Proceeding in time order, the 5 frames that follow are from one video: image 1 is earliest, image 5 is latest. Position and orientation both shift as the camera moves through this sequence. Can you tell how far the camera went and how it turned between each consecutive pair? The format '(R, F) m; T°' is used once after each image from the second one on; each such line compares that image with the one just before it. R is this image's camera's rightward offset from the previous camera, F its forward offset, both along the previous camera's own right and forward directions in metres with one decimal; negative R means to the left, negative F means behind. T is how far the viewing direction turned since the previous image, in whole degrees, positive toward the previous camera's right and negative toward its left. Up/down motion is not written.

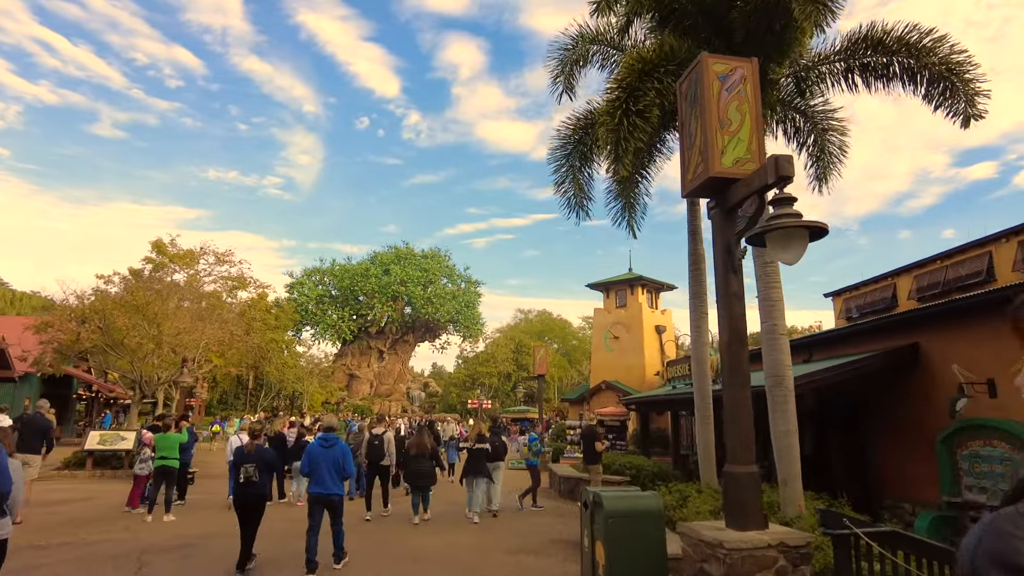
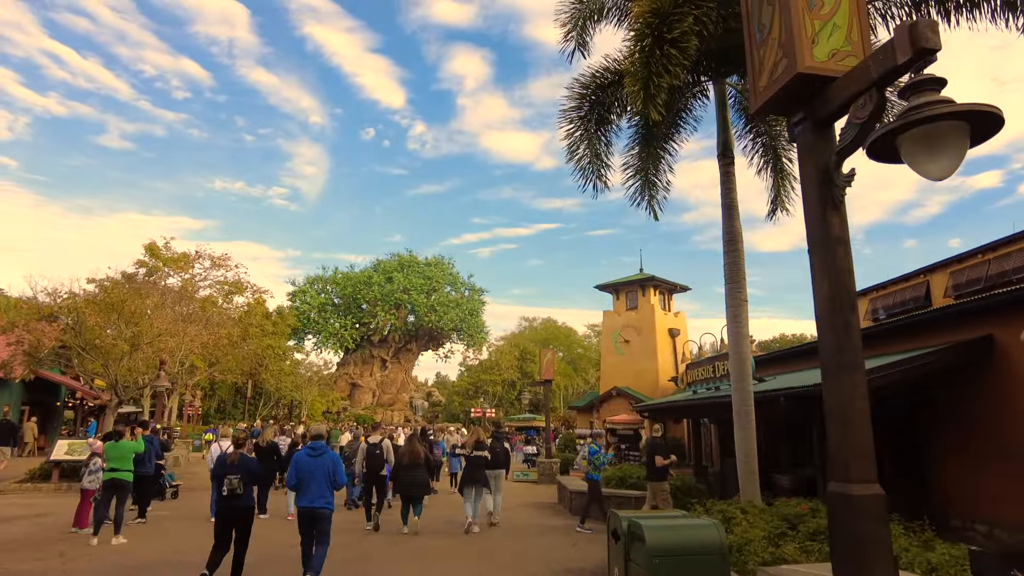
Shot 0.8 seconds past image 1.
(0.0, +1.4) m; 0°
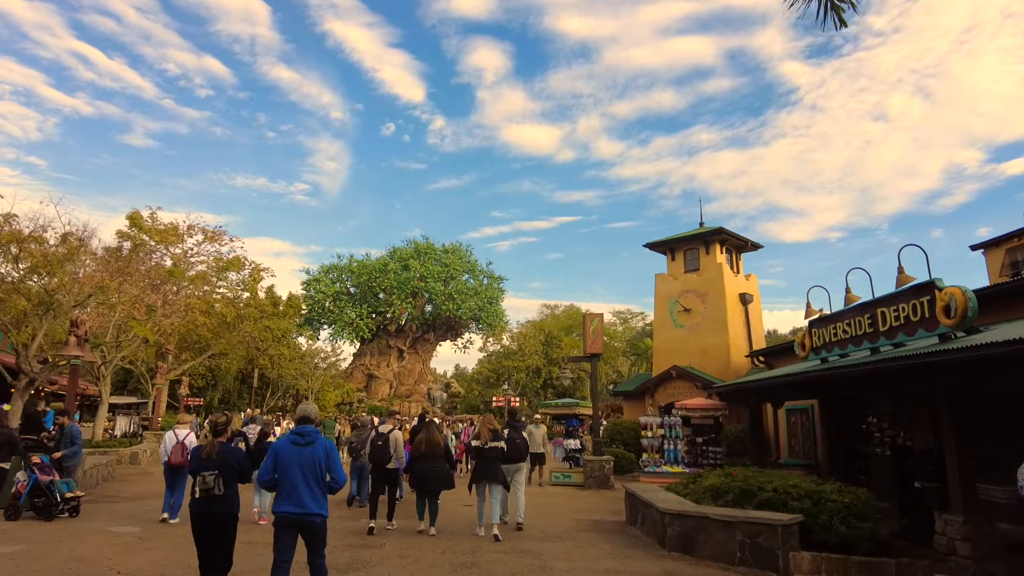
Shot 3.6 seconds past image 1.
(-0.4, +4.8) m; -2°
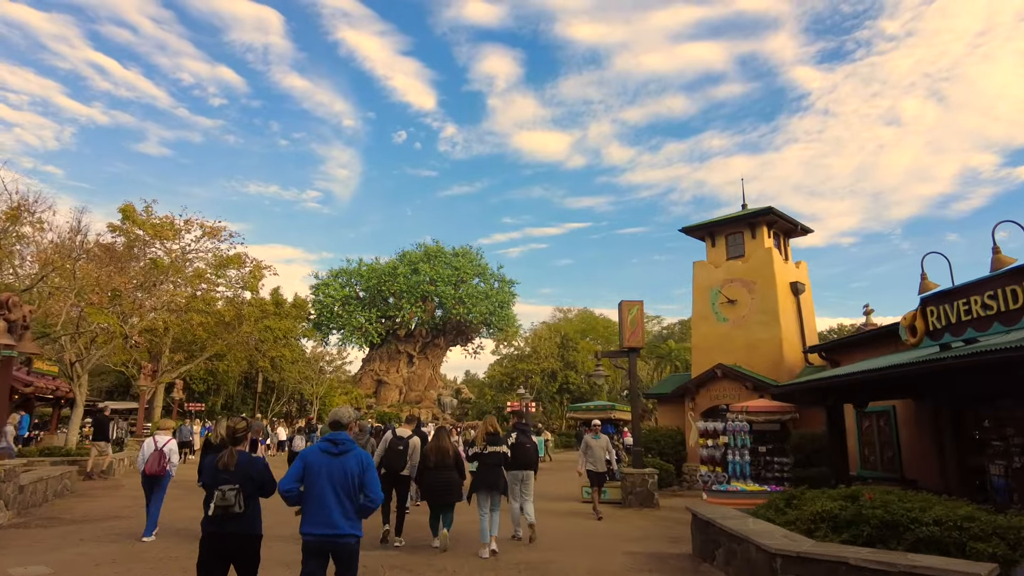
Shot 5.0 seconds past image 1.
(-0.3, +2.3) m; -1°
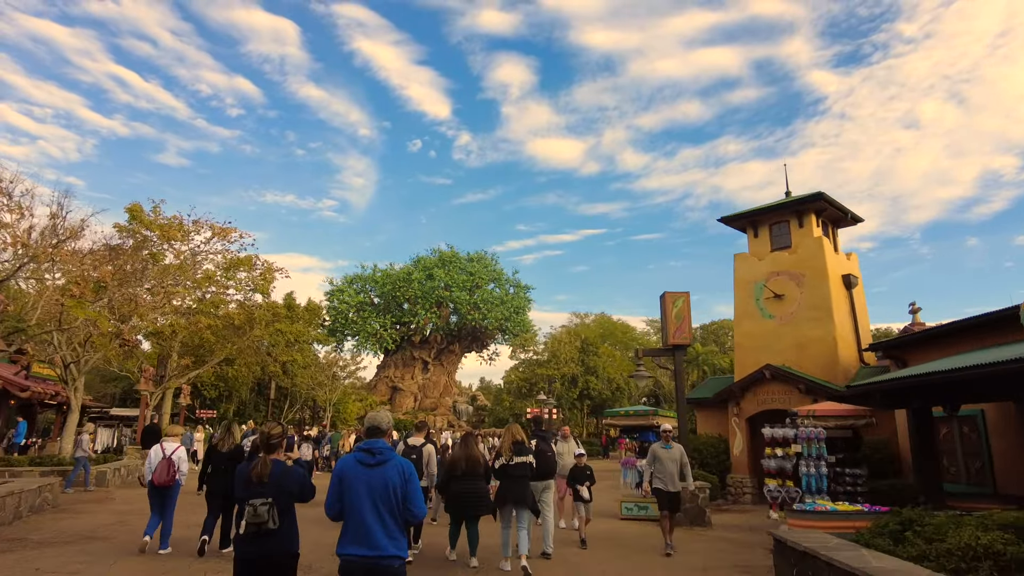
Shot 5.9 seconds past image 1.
(-0.3, +1.5) m; -1°
